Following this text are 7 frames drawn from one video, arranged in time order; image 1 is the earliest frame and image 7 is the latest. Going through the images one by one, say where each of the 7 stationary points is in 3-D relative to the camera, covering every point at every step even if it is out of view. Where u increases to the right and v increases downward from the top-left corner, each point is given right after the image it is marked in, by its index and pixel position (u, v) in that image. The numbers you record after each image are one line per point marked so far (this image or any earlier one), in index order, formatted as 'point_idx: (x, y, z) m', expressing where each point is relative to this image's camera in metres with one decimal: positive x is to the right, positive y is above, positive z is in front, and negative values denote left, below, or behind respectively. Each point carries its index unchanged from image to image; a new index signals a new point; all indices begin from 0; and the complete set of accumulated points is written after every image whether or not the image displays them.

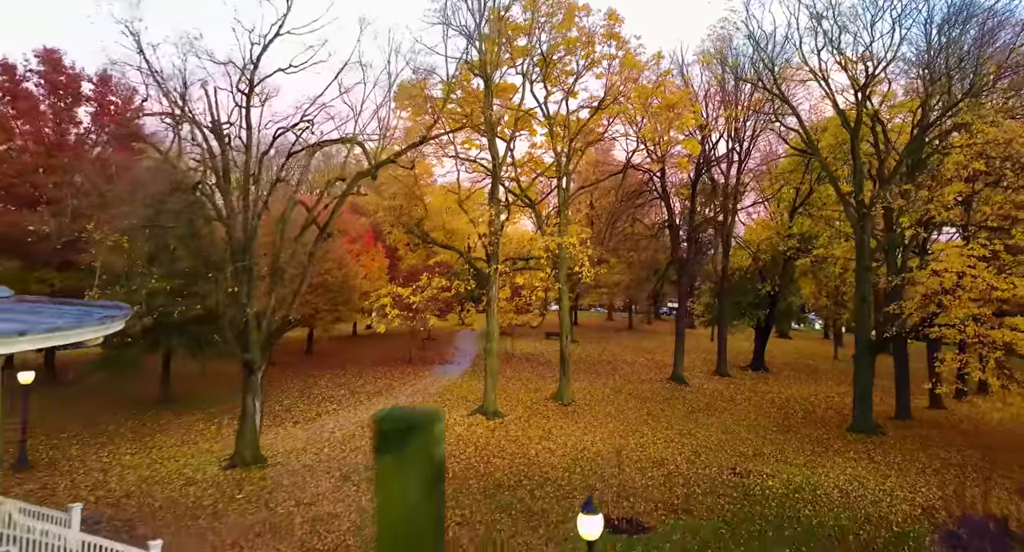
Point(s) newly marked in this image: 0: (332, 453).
0: (-4.4, -4.3, +15.4) m
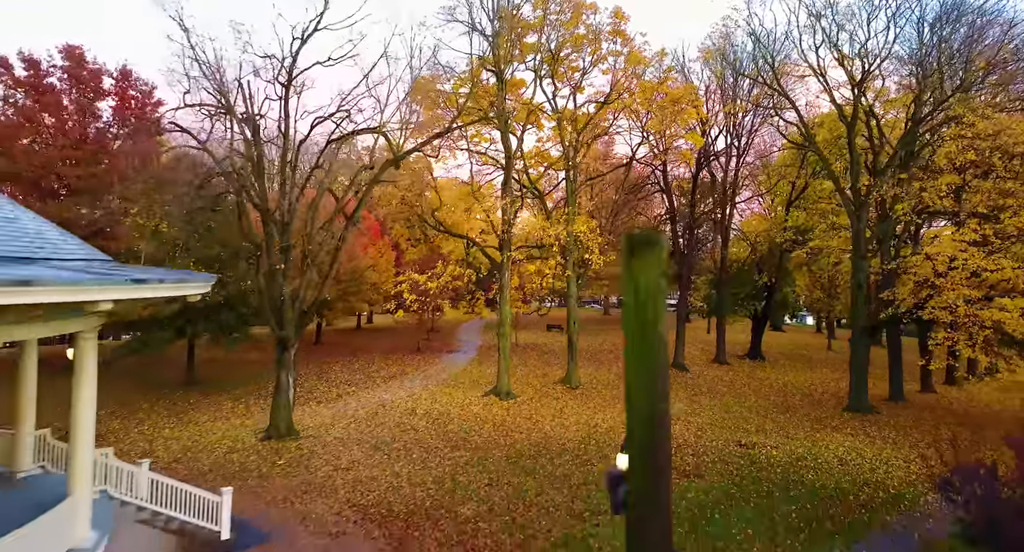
0: (-4.0, -3.9, +16.2) m
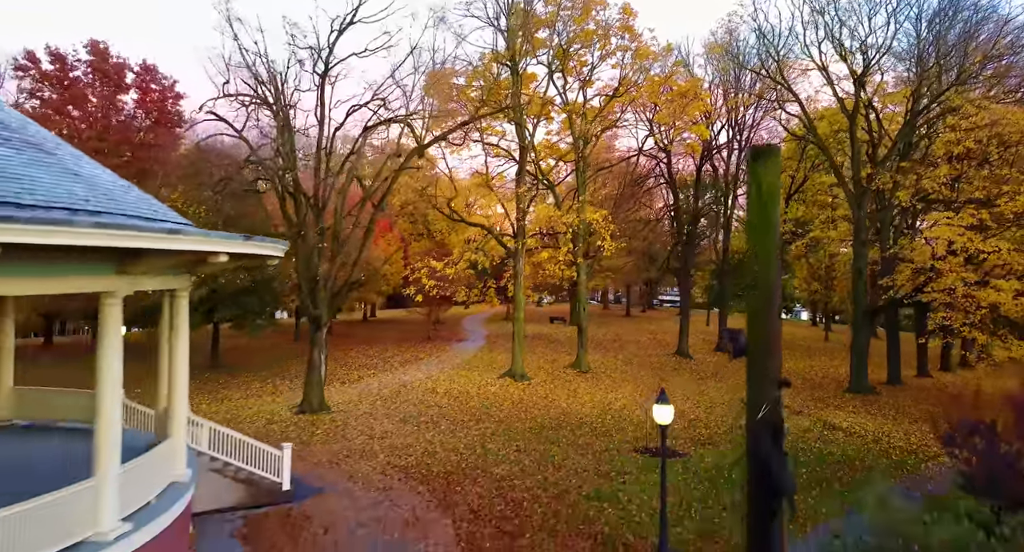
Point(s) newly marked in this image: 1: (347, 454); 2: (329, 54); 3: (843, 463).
0: (-3.4, -3.4, +17.0) m
1: (-3.3, -3.5, +12.4) m
2: (-4.1, +4.9, +13.9) m
3: (+7.0, -3.9, +13.2) m
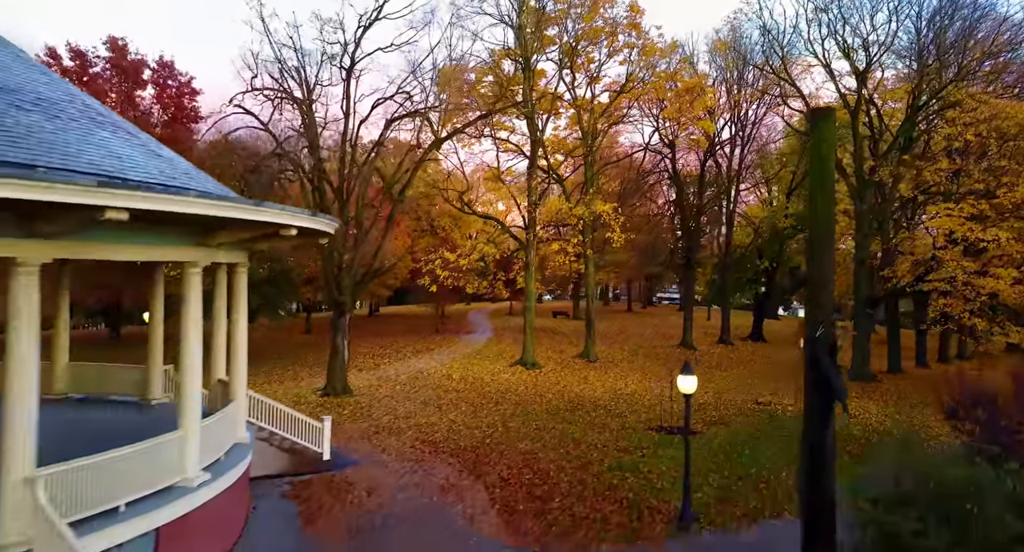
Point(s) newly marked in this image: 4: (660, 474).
0: (-3.0, -3.1, +17.5) m
1: (-2.8, -3.2, +13.0) m
2: (-3.6, +5.2, +14.5) m
3: (+7.4, -3.6, +13.8) m
4: (+2.5, -3.3, +10.6) m
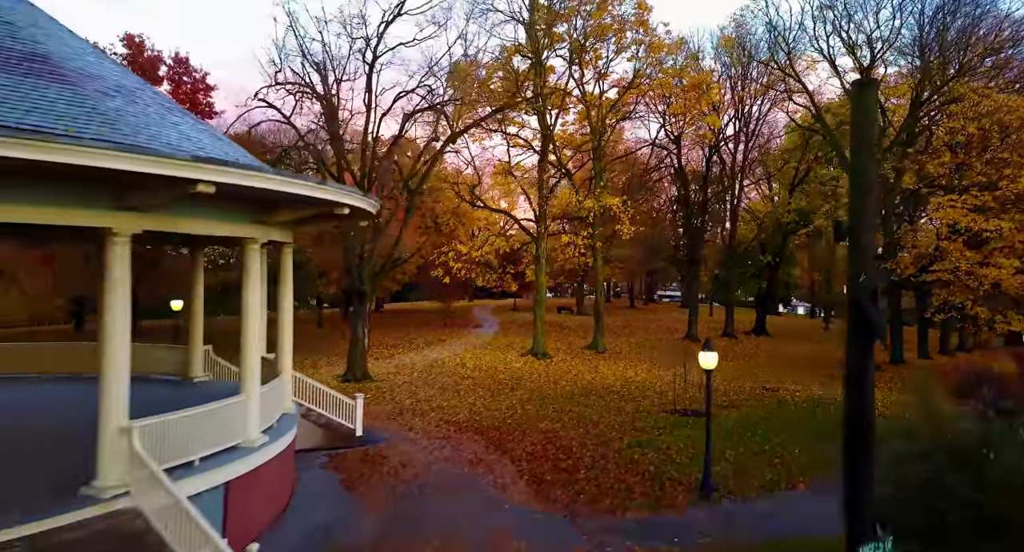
0: (-2.6, -2.8, +18.0) m
1: (-2.4, -2.9, +13.4) m
2: (-3.2, +5.5, +14.9) m
3: (+7.8, -3.3, +14.3) m
4: (+2.9, -3.1, +11.0) m
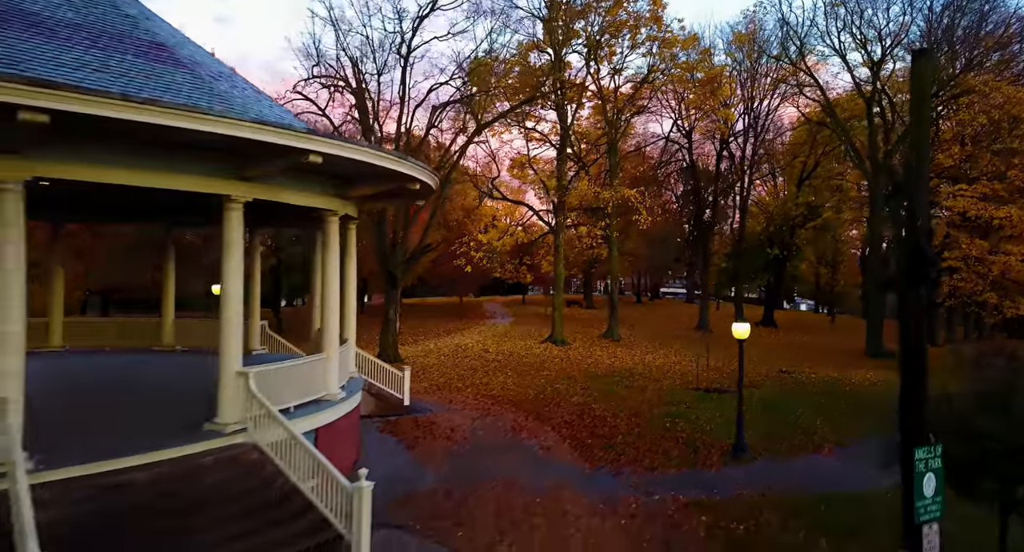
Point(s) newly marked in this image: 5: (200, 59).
0: (-1.9, -2.4, +18.6) m
1: (-1.7, -2.5, +14.1) m
2: (-2.5, +5.9, +15.5) m
3: (+8.6, -3.0, +14.9) m
4: (+3.6, -2.7, +11.7) m
5: (-3.4, +2.4, +6.9) m
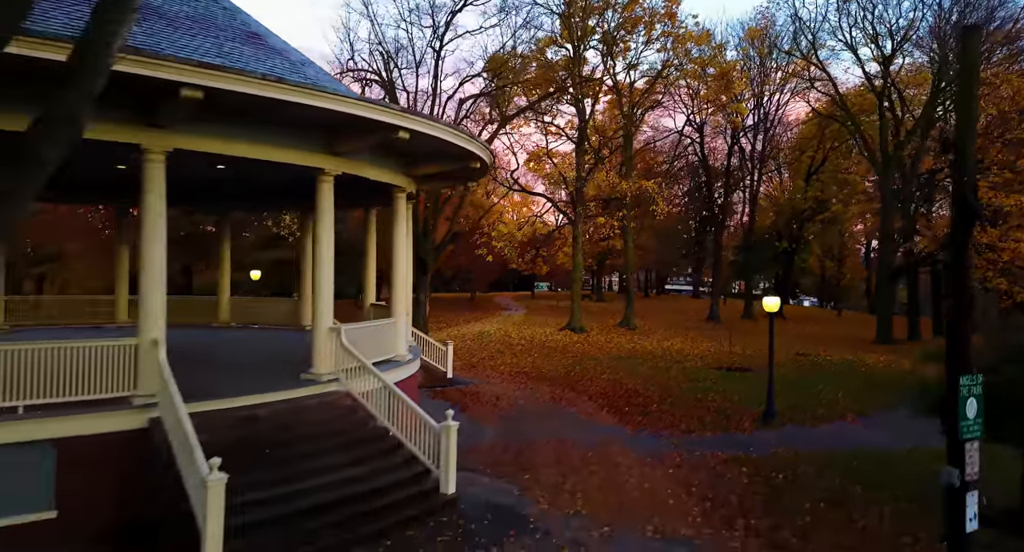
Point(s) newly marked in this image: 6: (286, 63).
0: (-1.1, -2.0, +19.2) m
1: (-0.9, -2.1, +14.7) m
2: (-1.8, +6.3, +16.1) m
3: (+9.3, -2.6, +15.5) m
4: (+4.4, -2.3, +12.3) m
5: (-2.7, +2.8, +7.5) m
6: (-2.4, +2.3, +6.6) m
